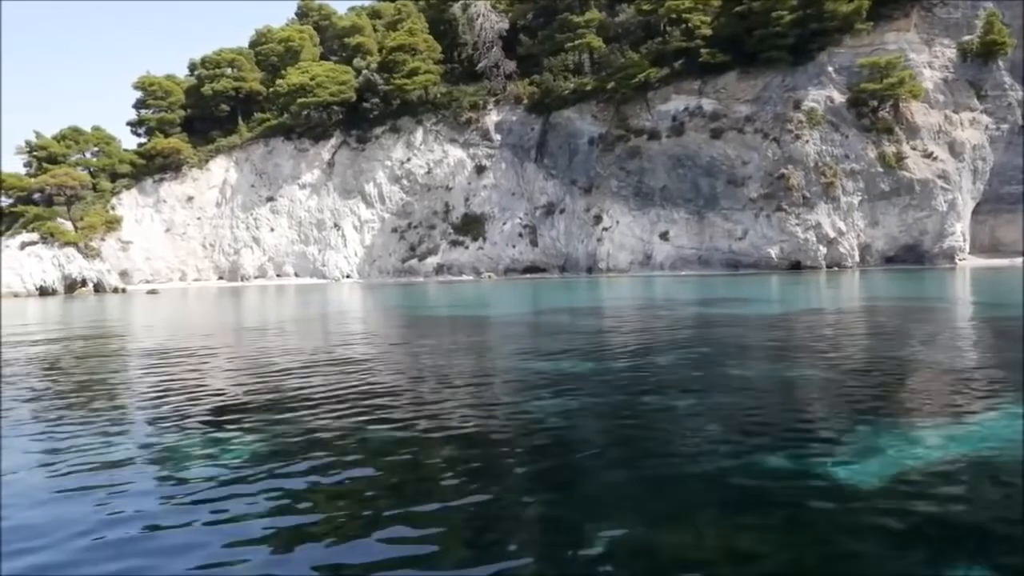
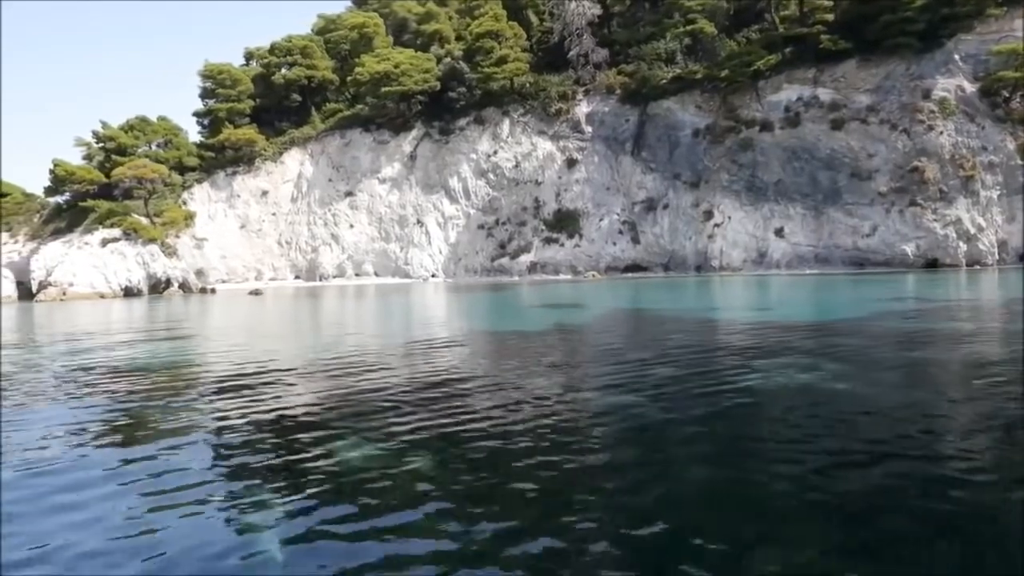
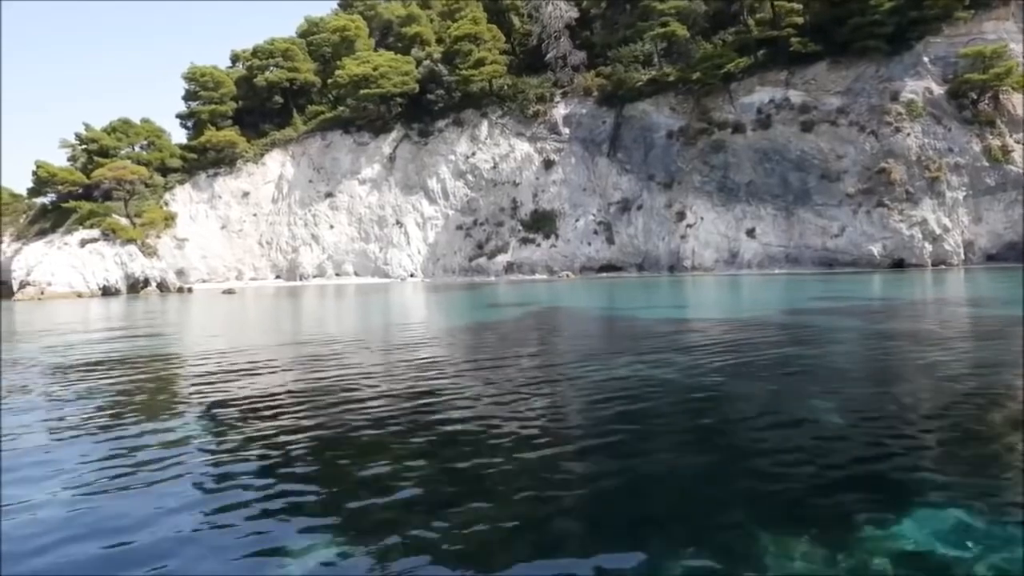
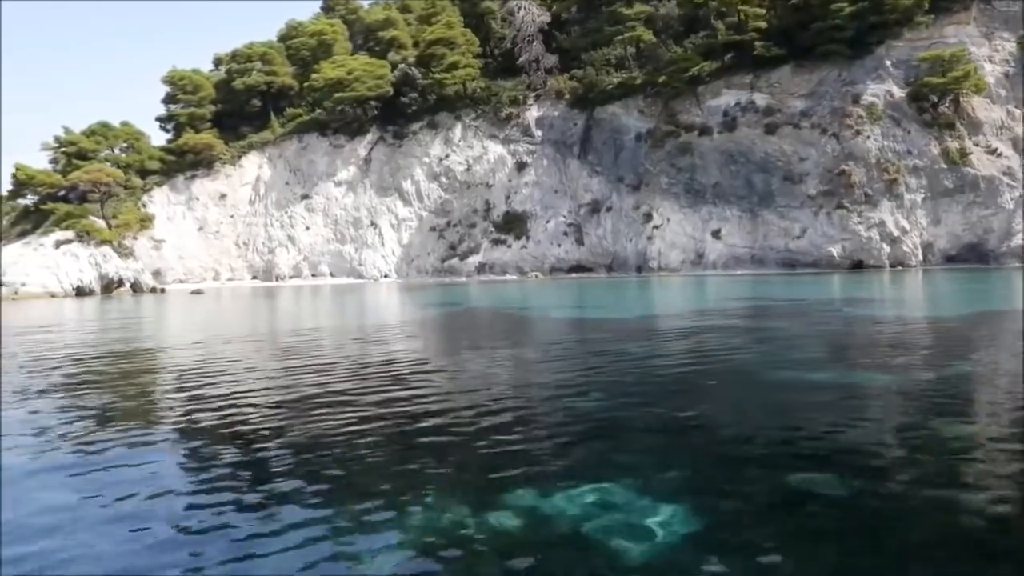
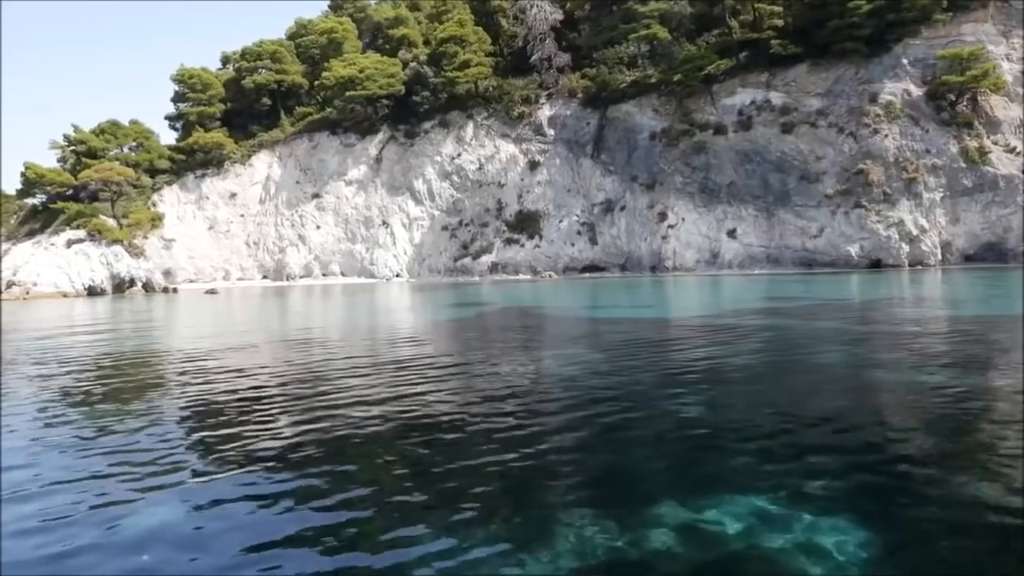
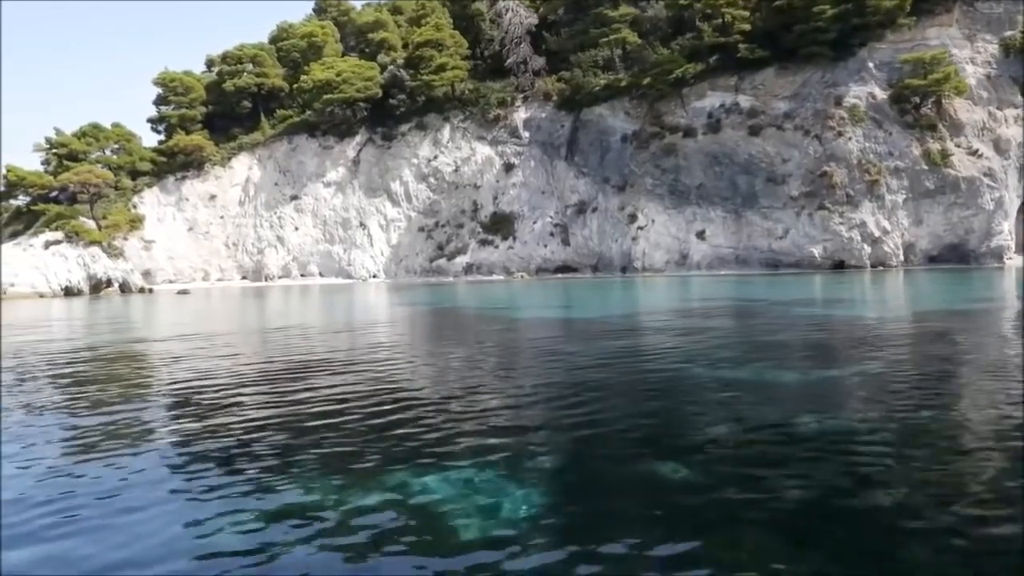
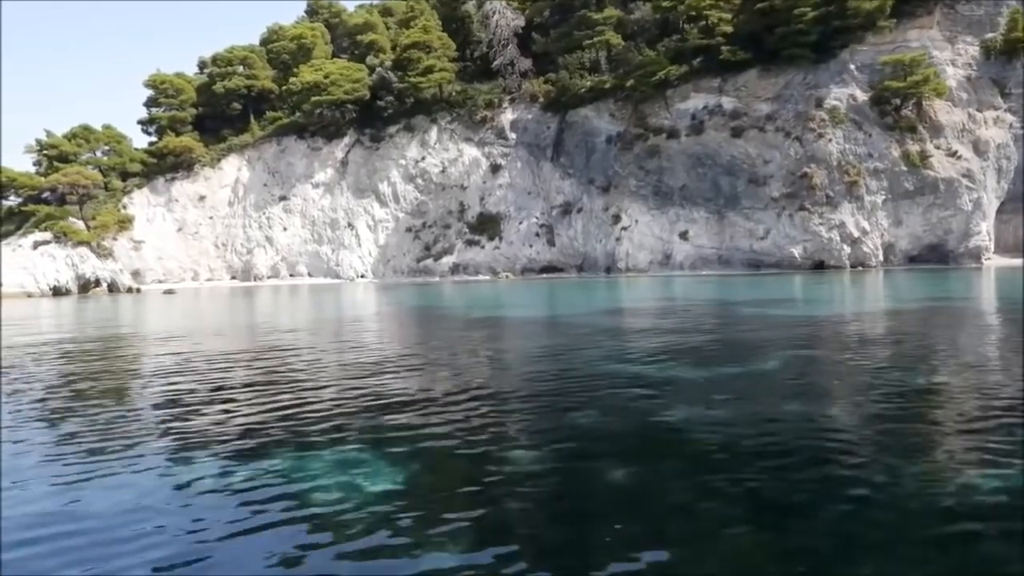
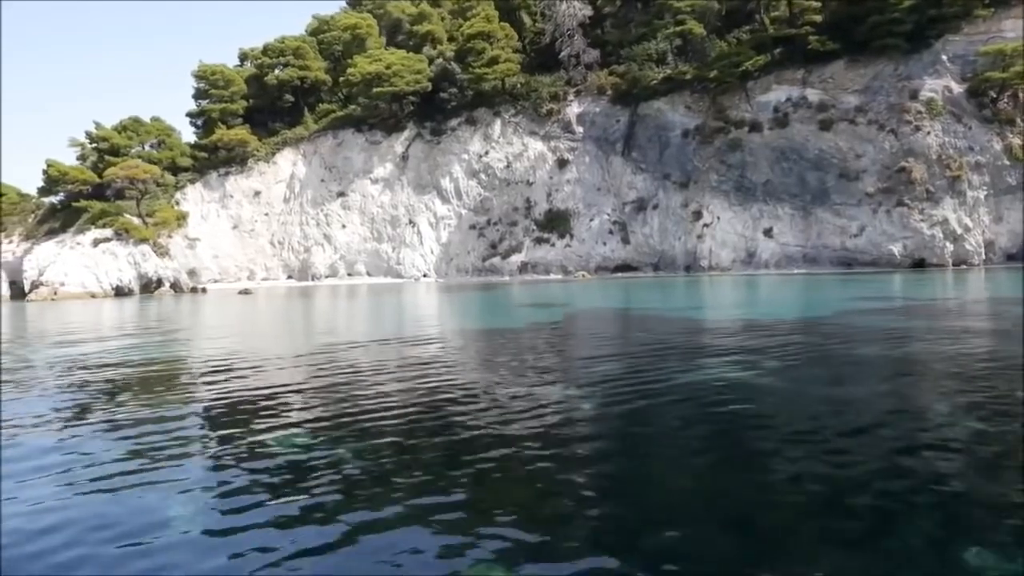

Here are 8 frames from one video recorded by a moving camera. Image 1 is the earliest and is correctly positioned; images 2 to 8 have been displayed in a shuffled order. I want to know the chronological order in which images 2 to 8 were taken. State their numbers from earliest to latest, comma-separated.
7, 6, 4, 5, 3, 8, 2
